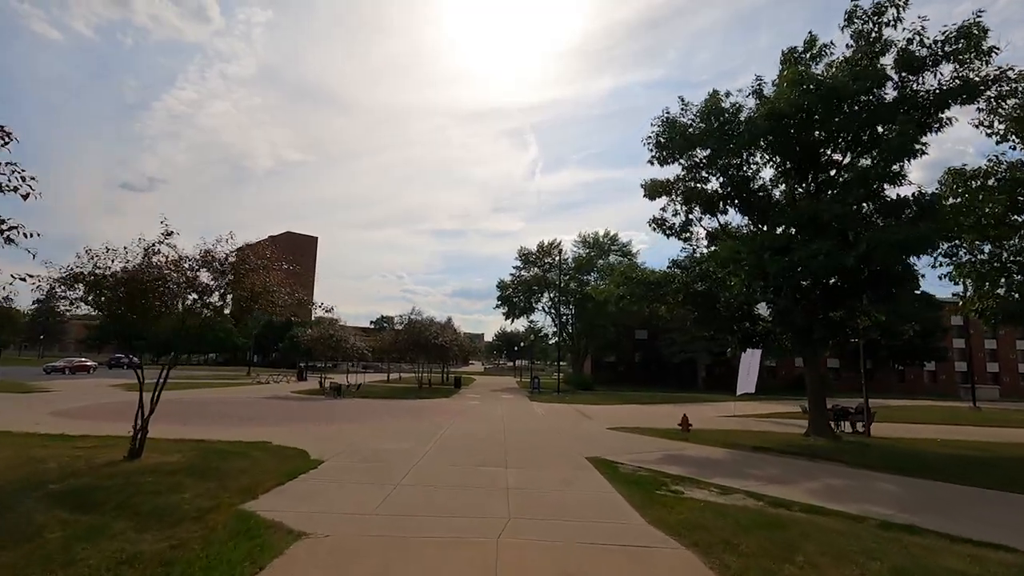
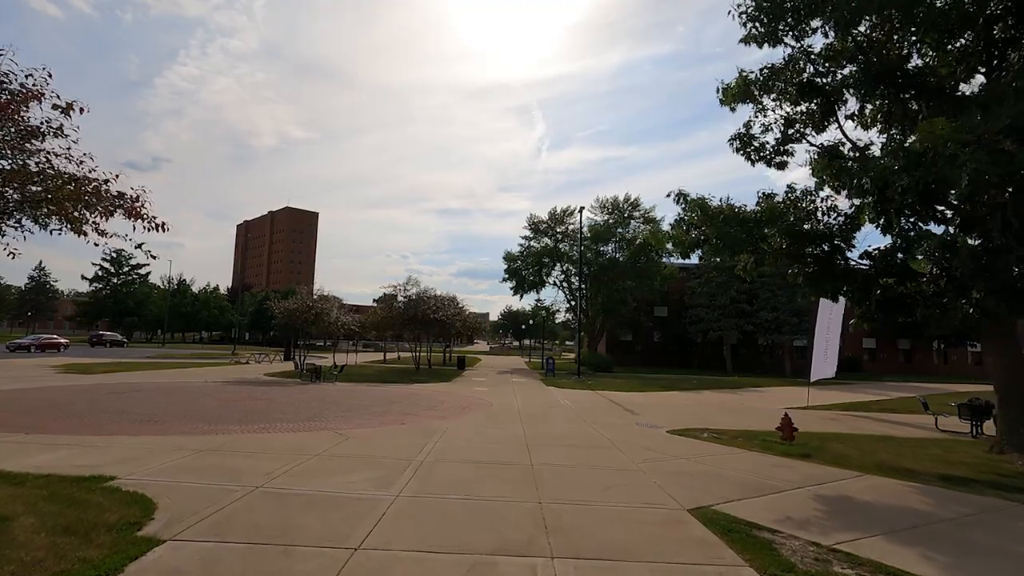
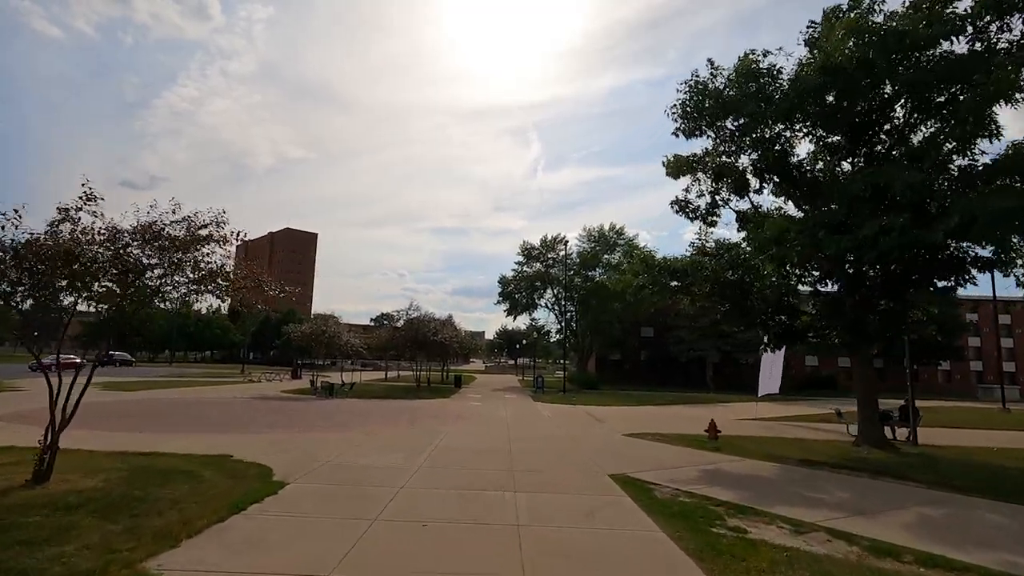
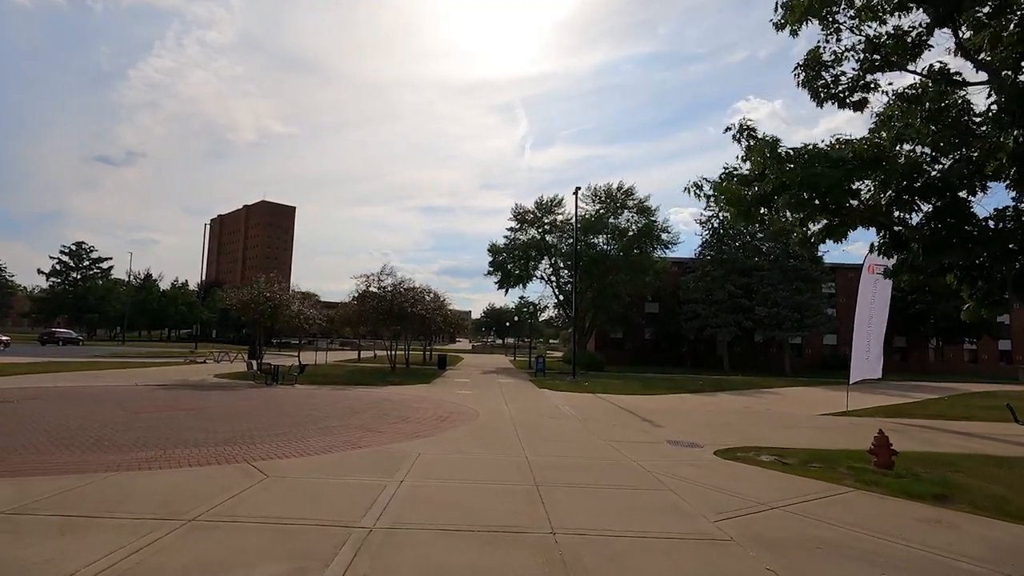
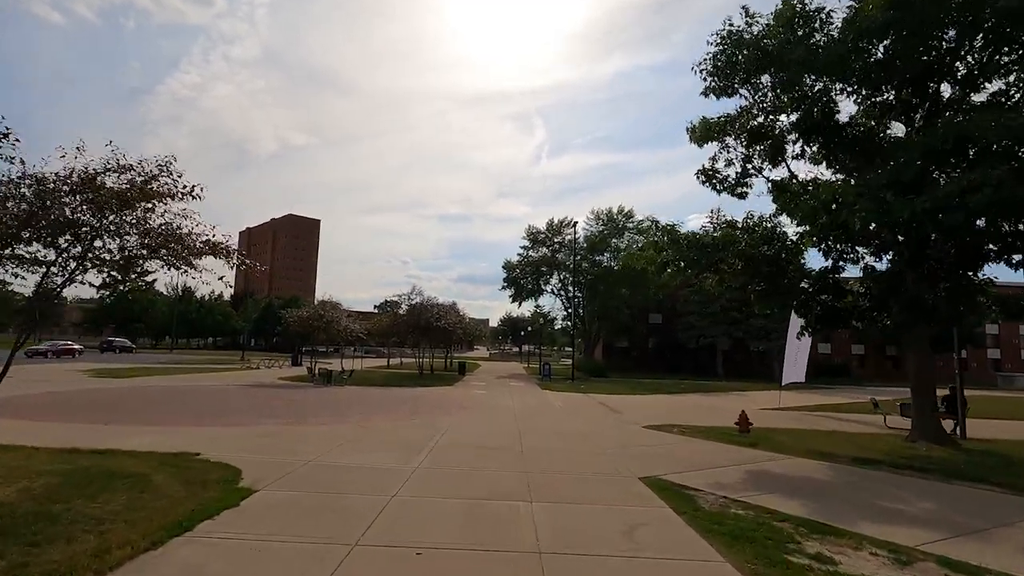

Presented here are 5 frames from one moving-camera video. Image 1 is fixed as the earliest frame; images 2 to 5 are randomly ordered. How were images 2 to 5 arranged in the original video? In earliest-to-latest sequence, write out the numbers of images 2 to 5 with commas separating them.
3, 5, 2, 4
